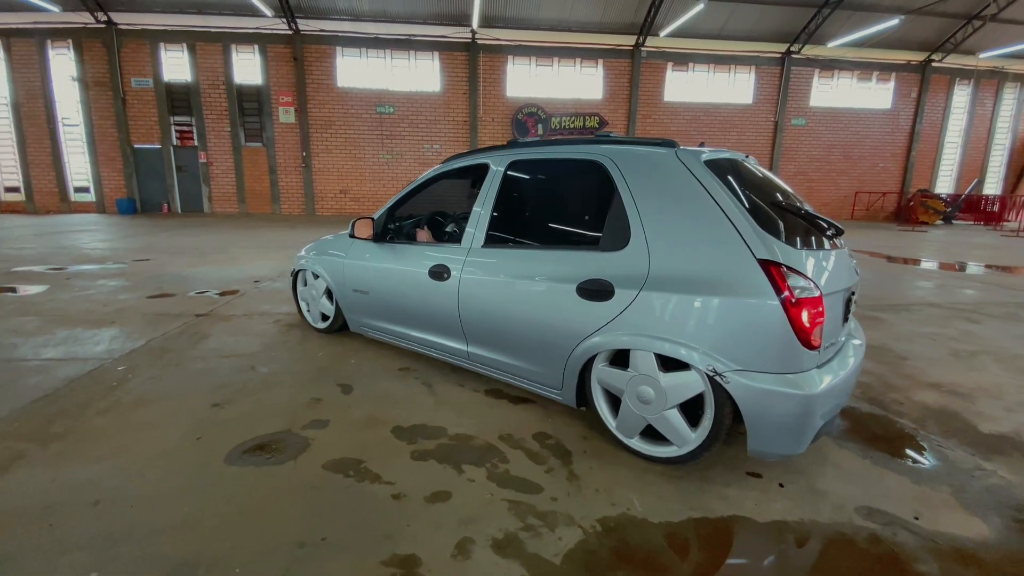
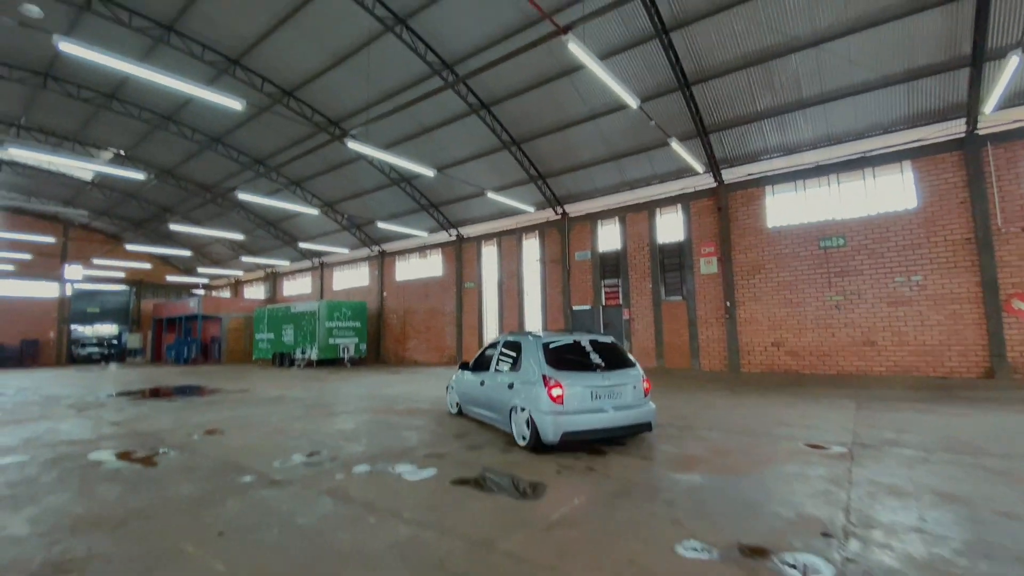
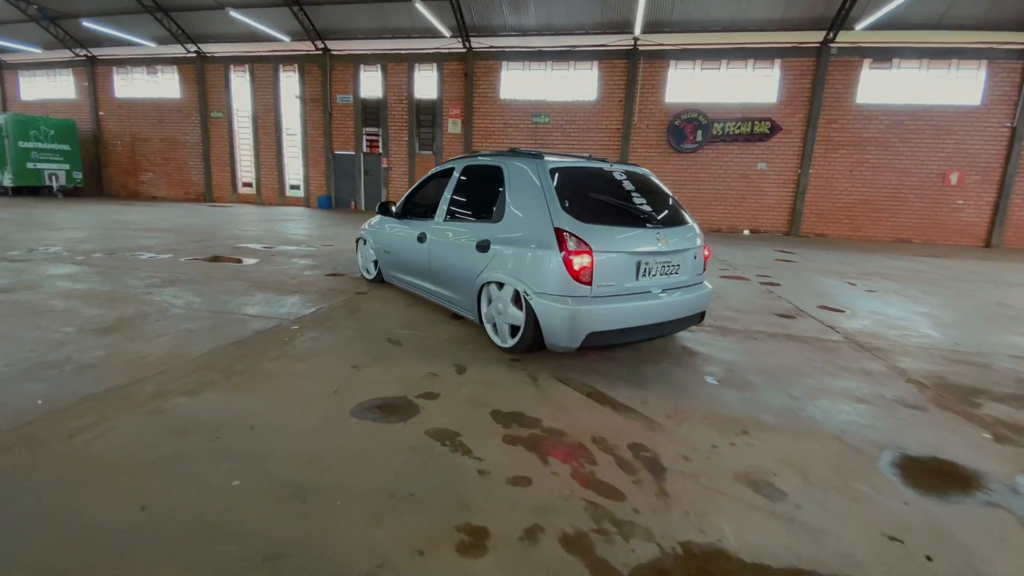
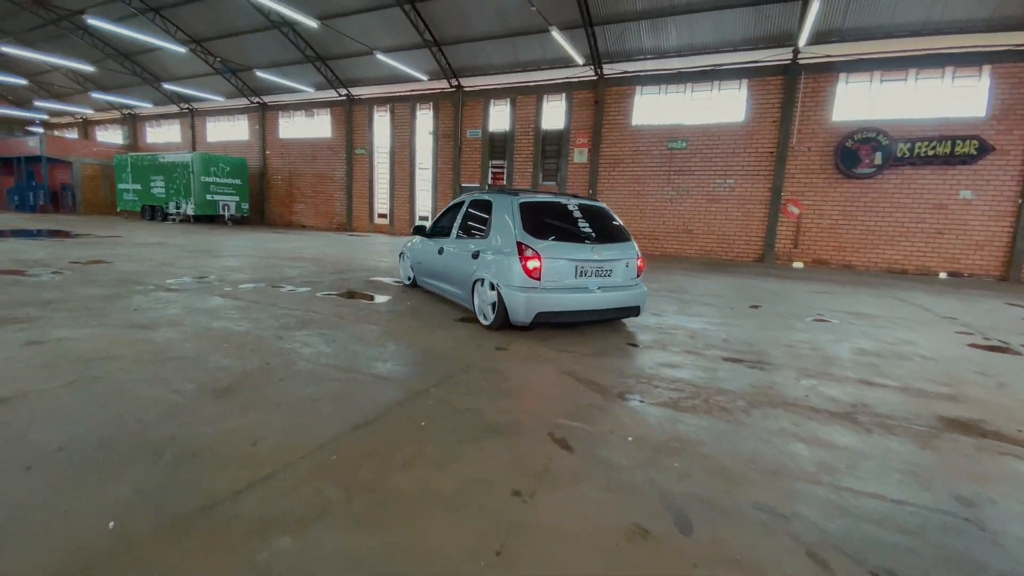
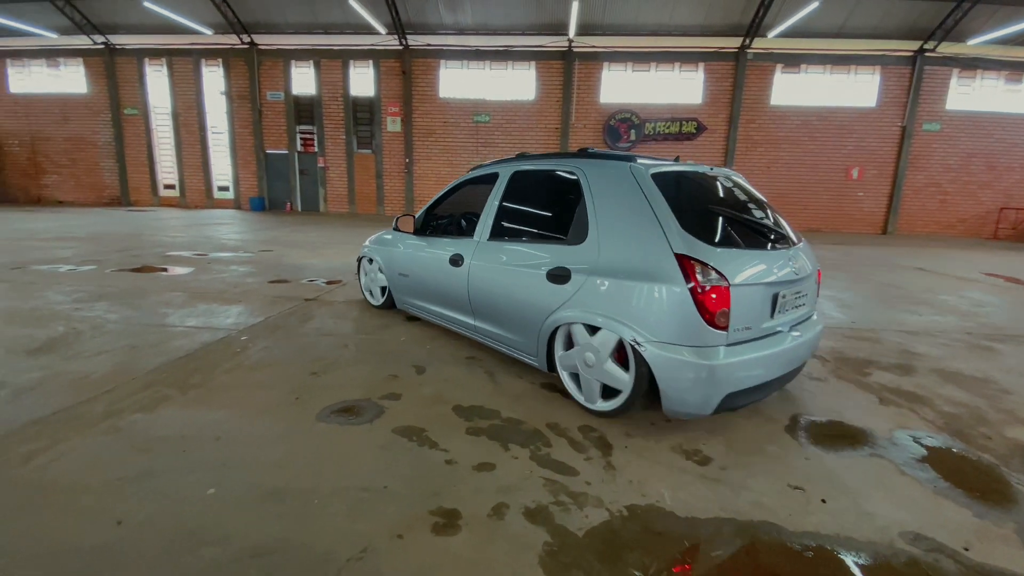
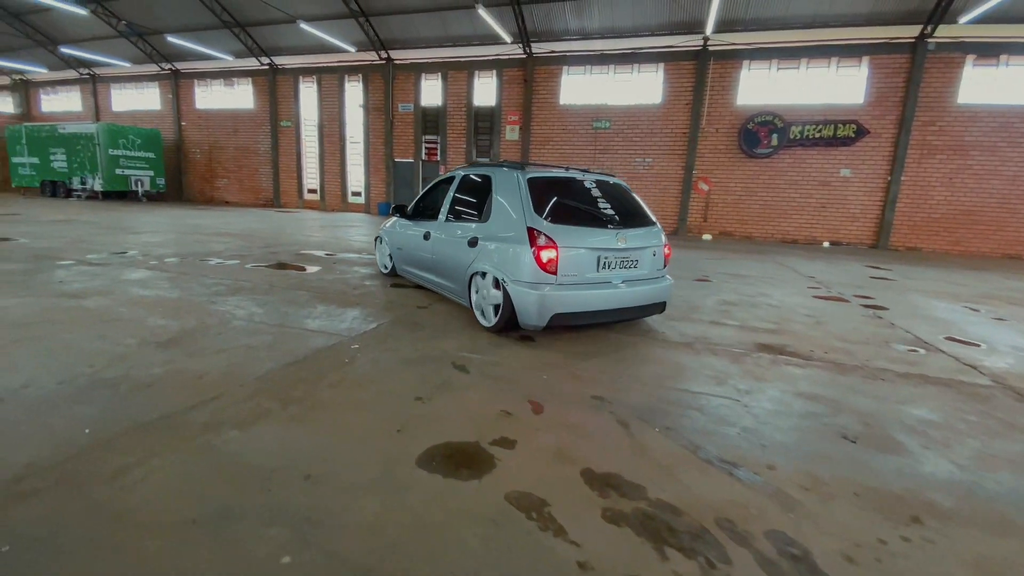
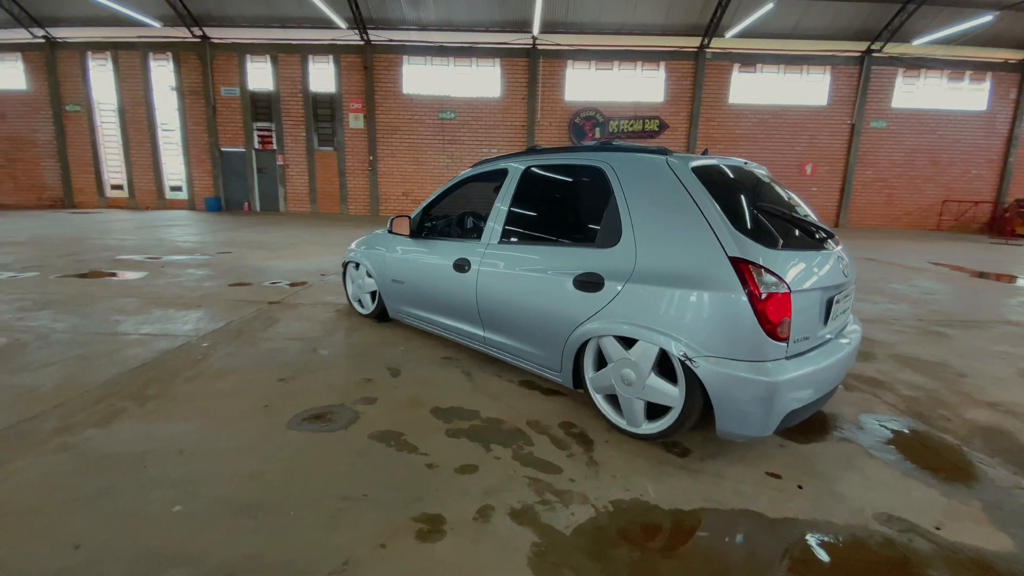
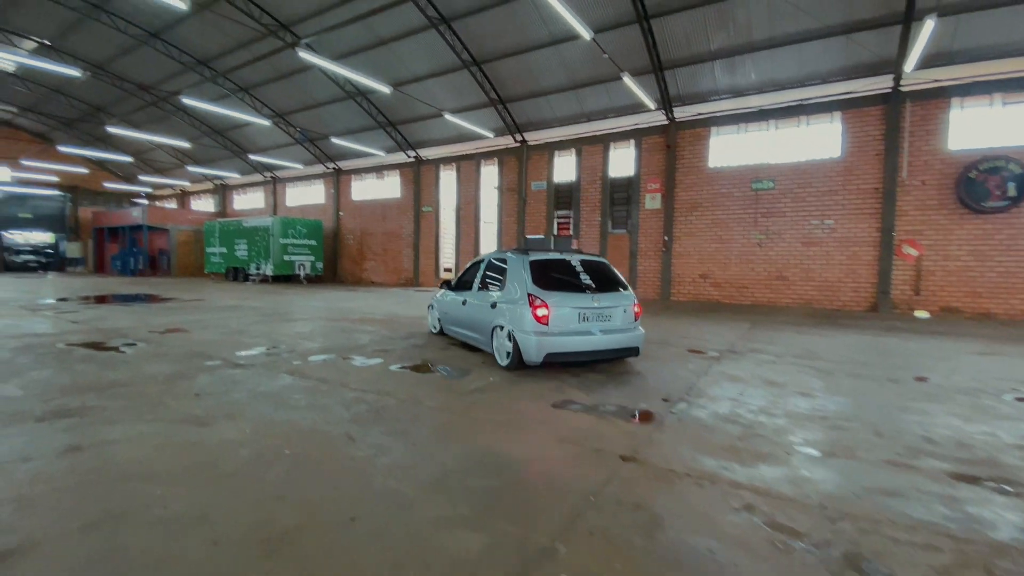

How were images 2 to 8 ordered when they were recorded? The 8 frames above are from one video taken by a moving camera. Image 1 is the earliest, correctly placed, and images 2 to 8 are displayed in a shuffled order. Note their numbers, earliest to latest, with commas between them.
7, 5, 3, 6, 4, 8, 2
